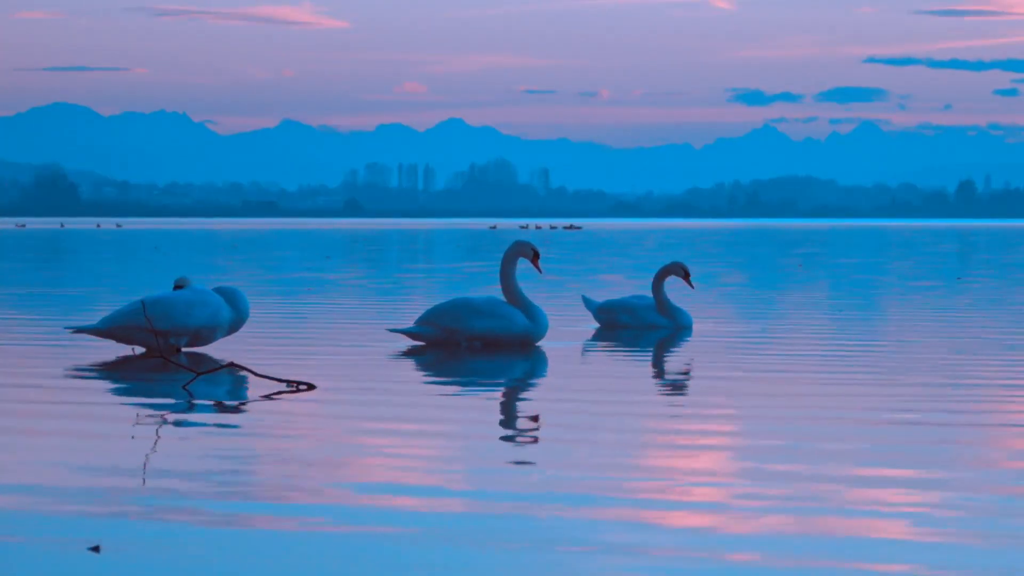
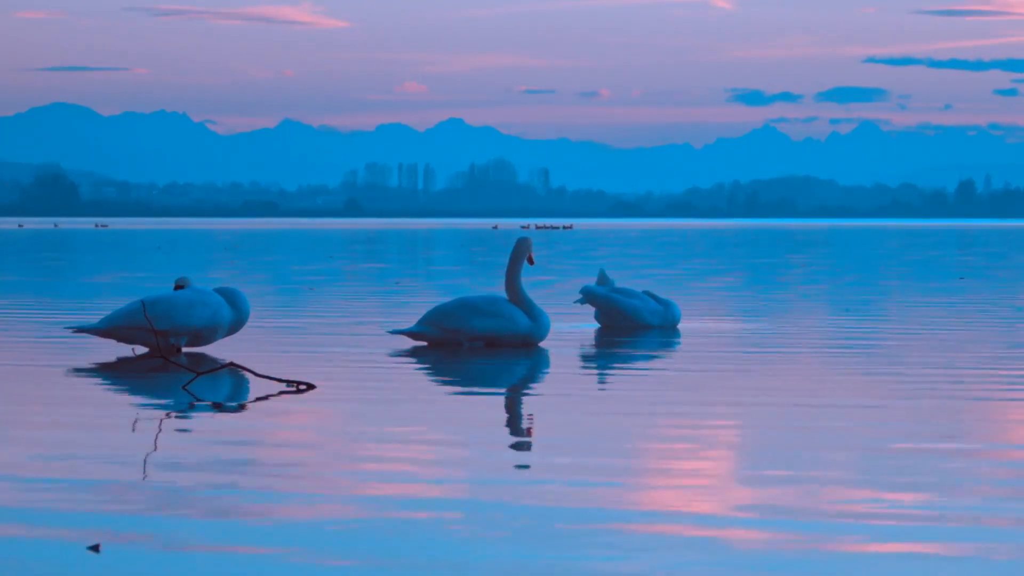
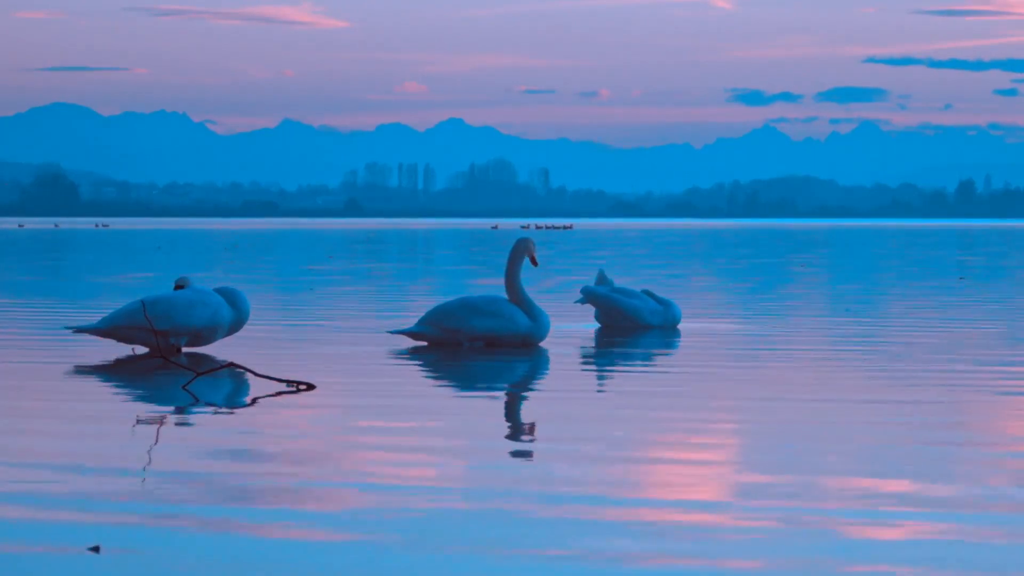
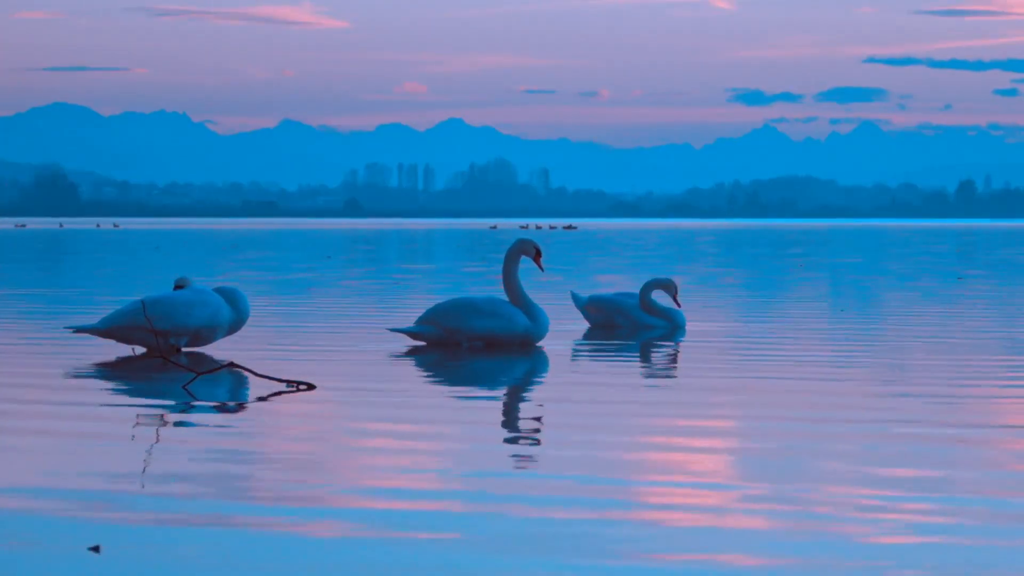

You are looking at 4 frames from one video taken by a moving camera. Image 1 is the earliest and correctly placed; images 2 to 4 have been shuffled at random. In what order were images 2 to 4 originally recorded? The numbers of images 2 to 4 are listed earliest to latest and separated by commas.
4, 3, 2
